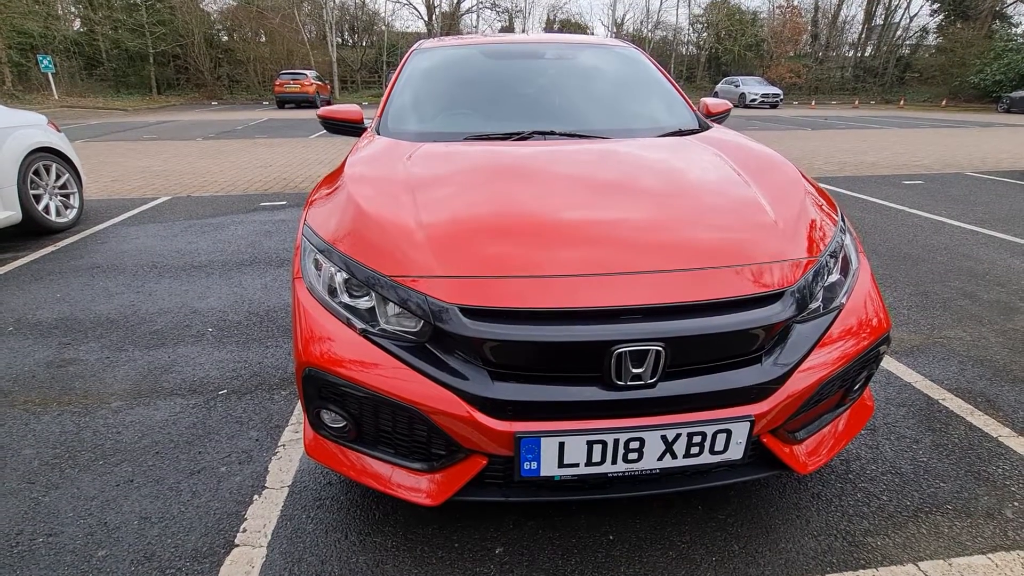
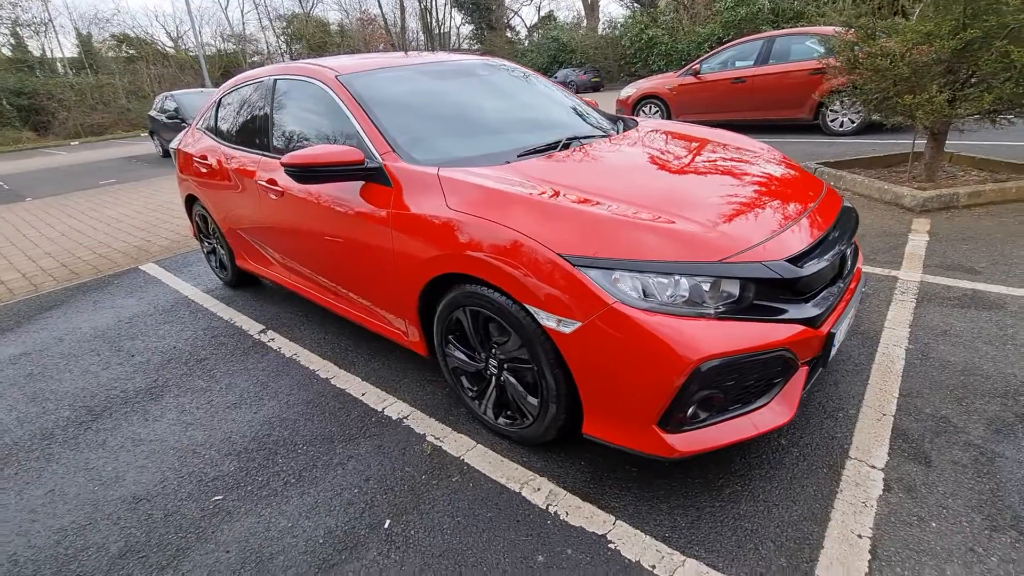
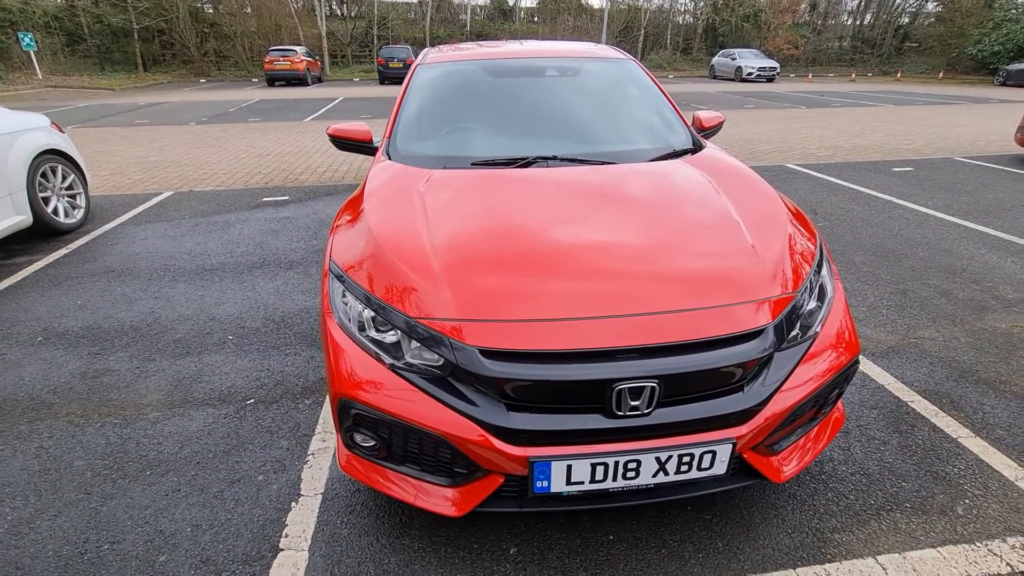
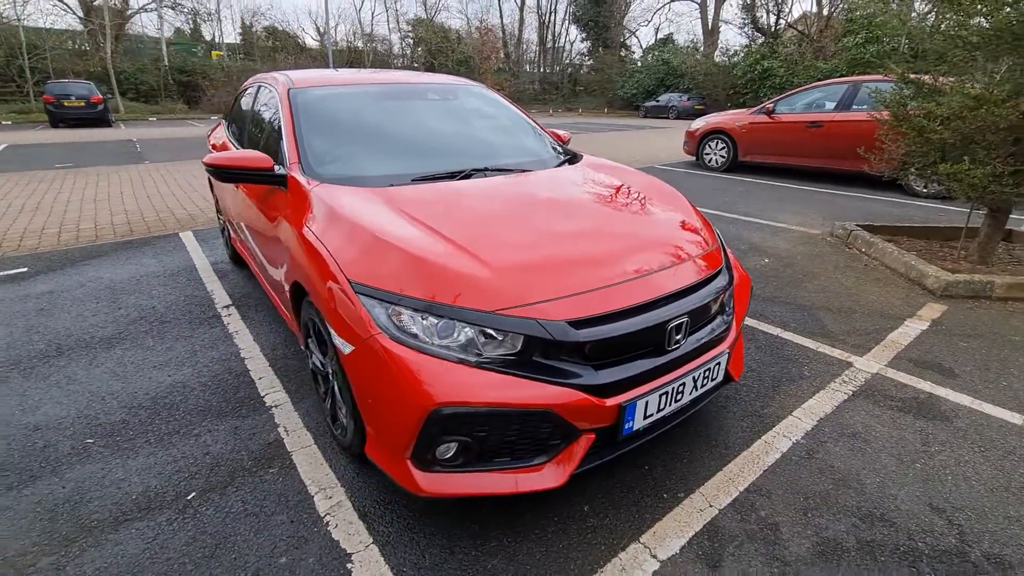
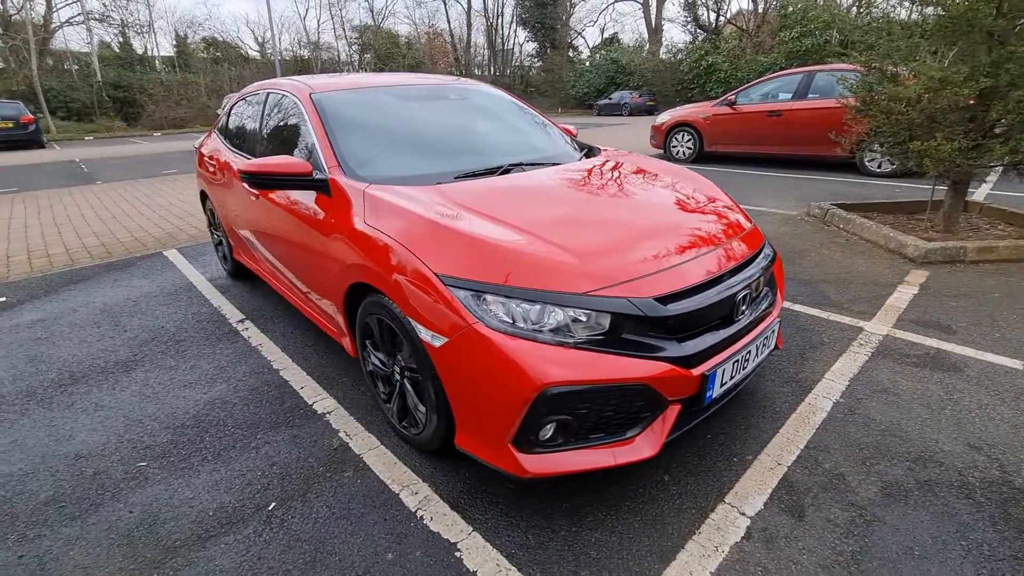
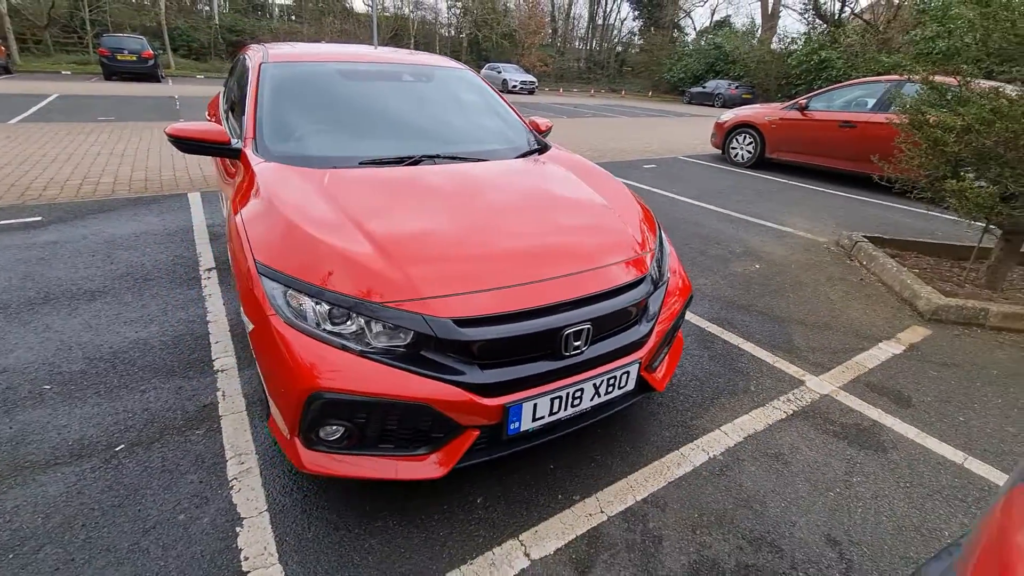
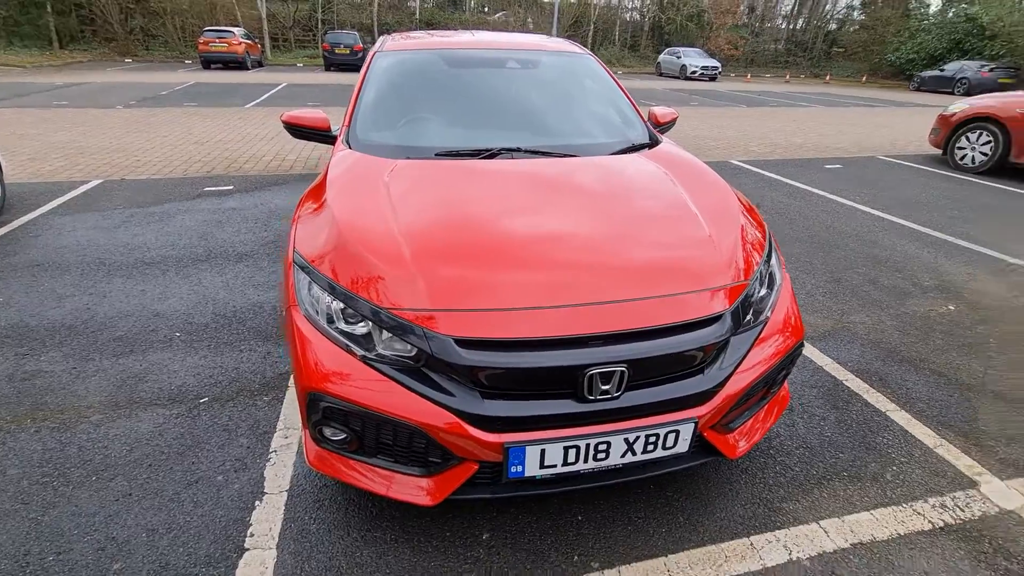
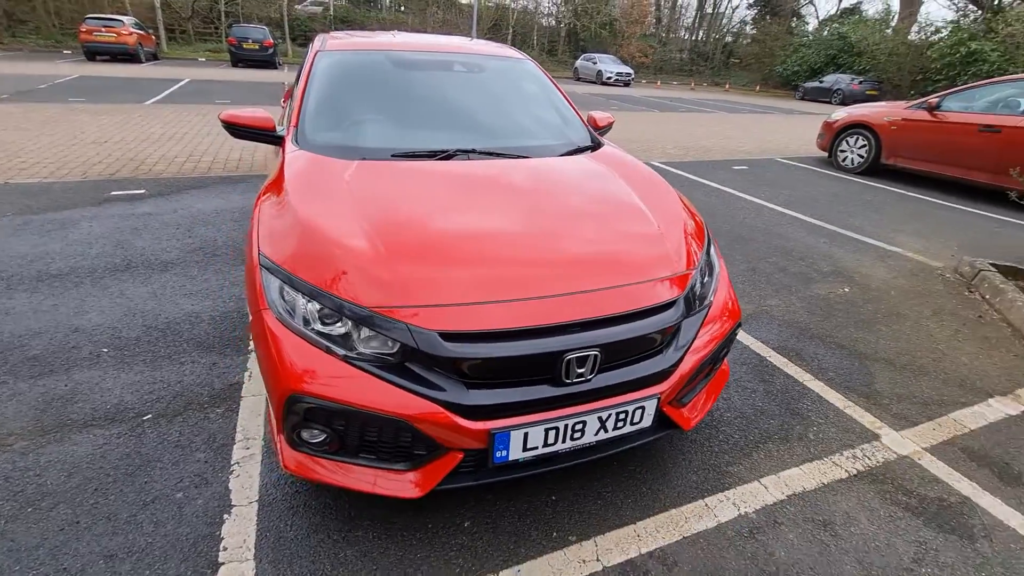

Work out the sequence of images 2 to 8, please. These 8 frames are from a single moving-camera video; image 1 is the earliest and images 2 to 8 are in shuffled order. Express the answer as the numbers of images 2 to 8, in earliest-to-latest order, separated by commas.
3, 7, 8, 6, 4, 5, 2
